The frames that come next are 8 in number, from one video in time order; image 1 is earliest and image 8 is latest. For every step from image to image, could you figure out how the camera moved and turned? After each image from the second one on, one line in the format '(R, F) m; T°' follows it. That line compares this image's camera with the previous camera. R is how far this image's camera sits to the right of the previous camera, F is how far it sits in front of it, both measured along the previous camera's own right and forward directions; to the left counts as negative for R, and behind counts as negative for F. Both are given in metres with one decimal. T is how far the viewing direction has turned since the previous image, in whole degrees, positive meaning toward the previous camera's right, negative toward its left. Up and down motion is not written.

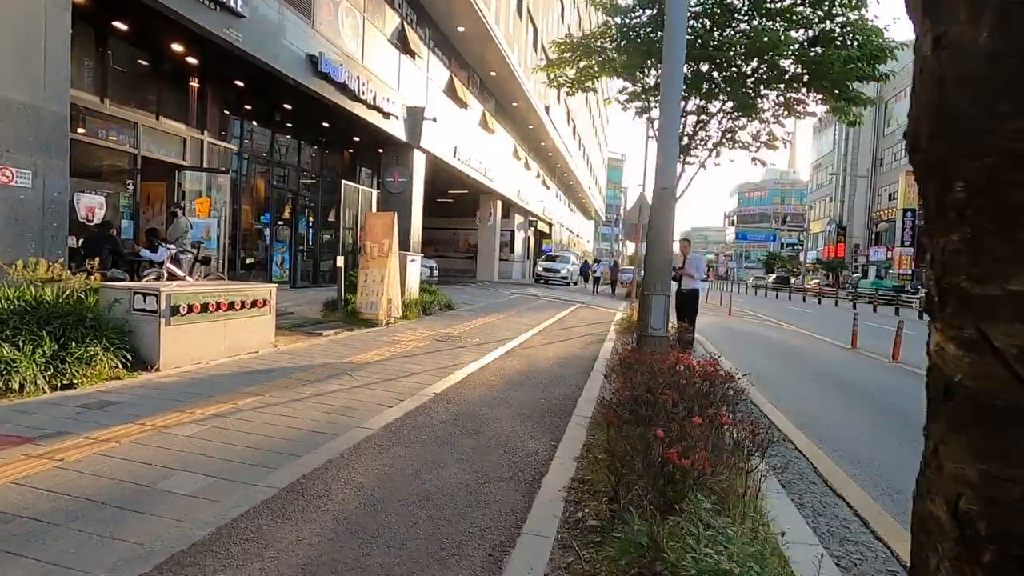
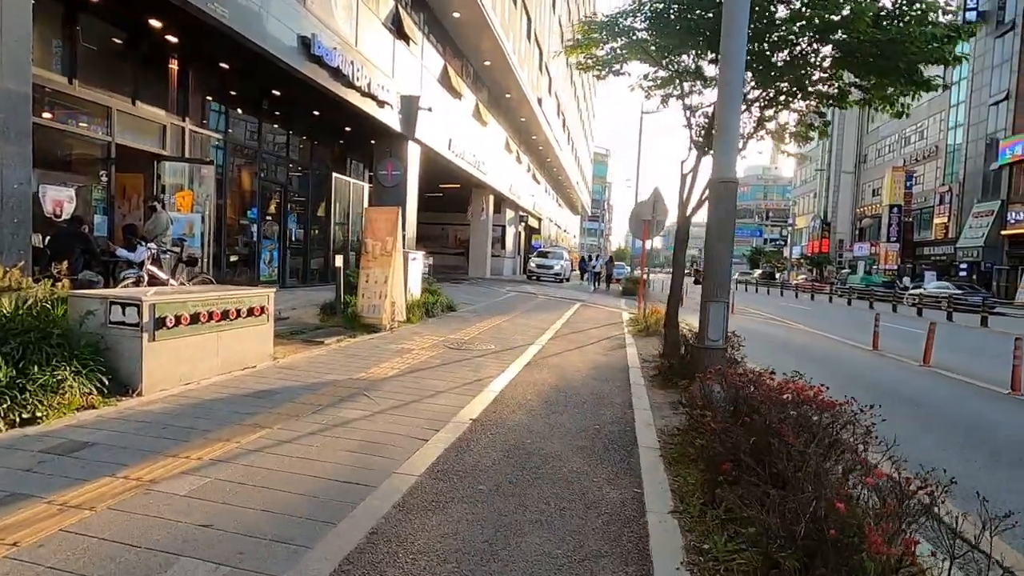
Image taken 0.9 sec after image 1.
(-0.7, +0.9) m; +2°
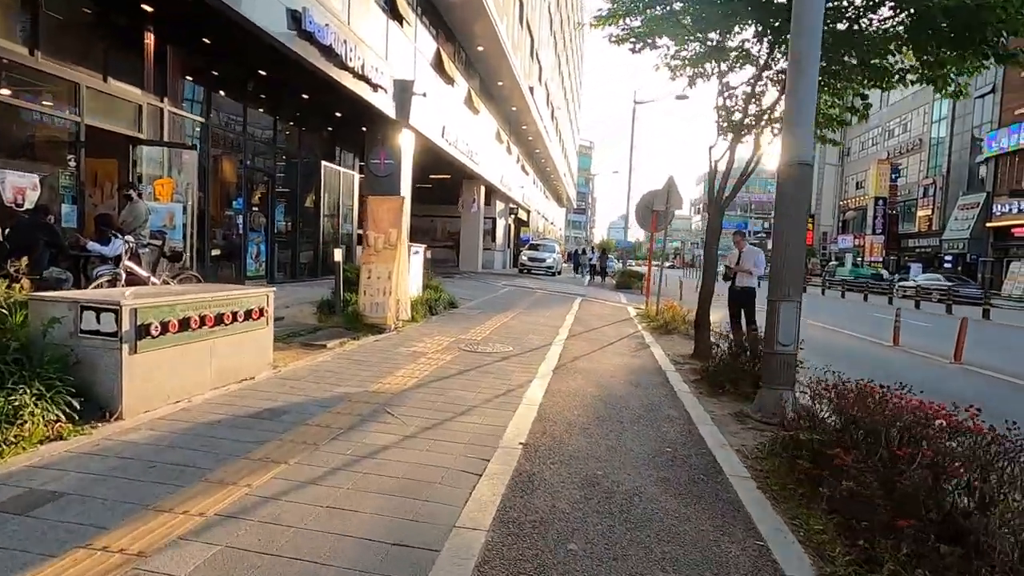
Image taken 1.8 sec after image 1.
(-0.6, +0.9) m; +2°
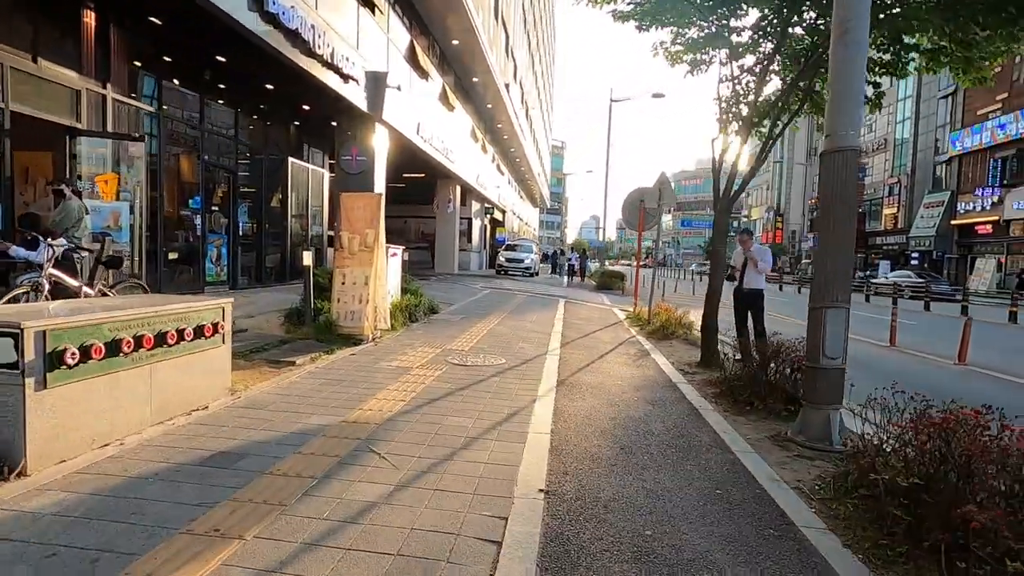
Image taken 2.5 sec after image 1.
(-0.3, +0.9) m; +3°
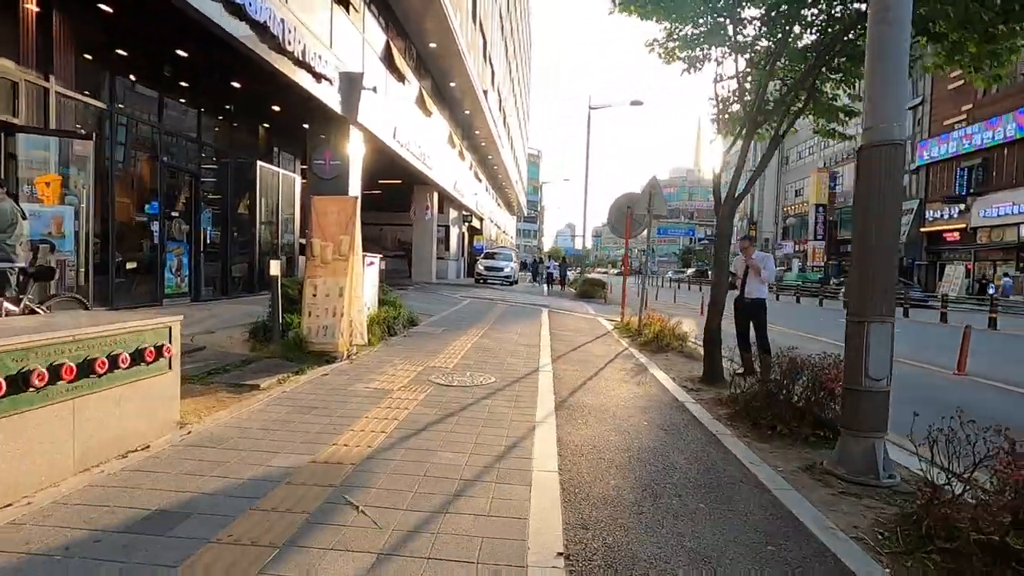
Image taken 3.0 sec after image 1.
(-0.2, +0.7) m; +3°
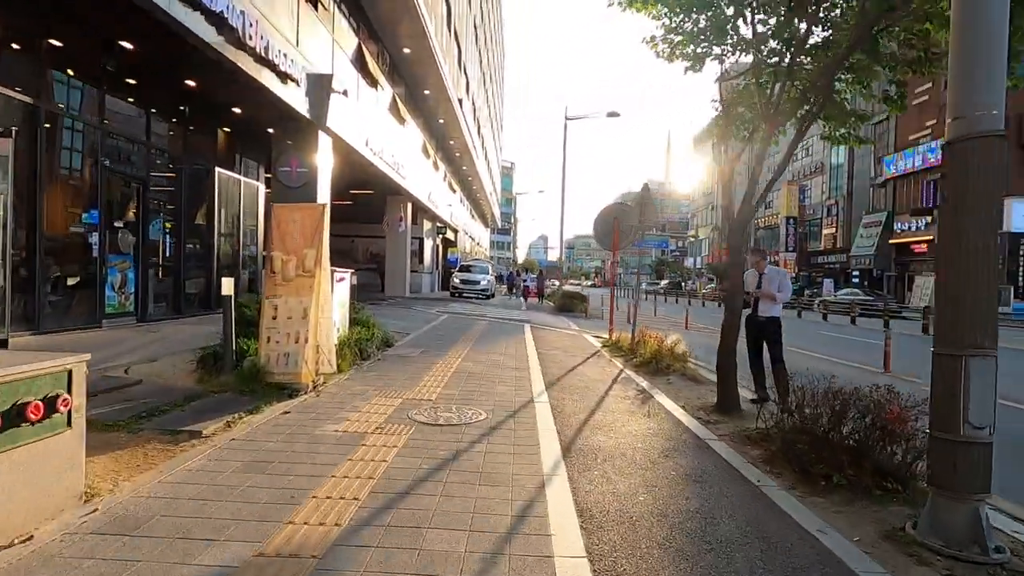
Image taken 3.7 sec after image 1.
(-0.2, +1.0) m; +3°
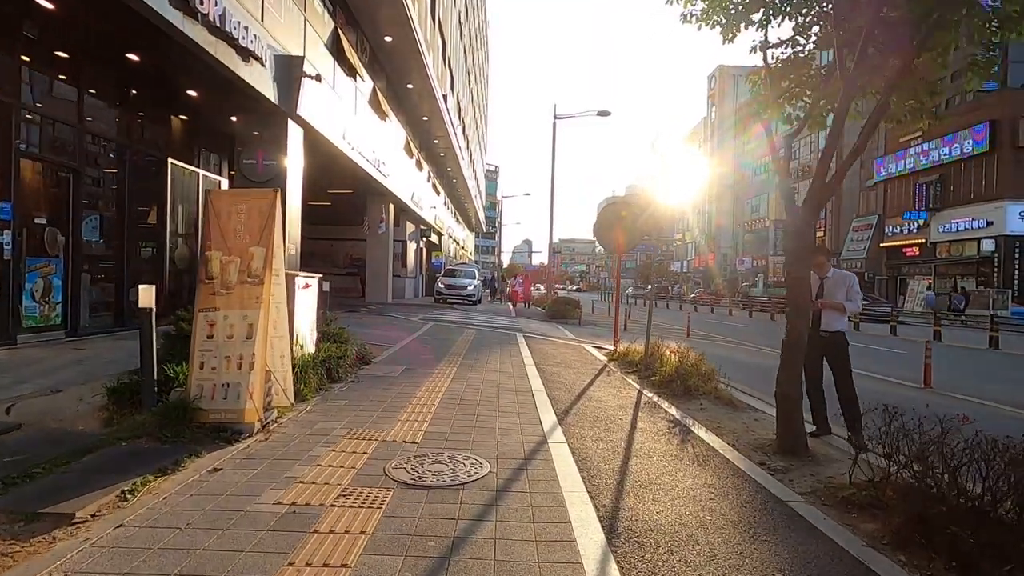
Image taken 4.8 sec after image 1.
(-0.3, +1.6) m; +2°
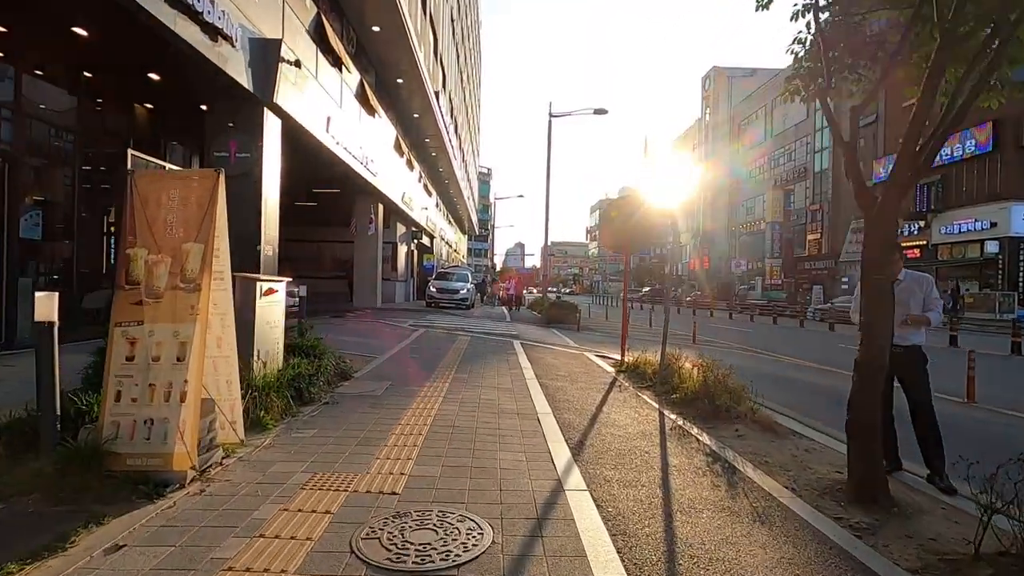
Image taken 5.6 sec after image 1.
(-0.1, +1.2) m; +1°
